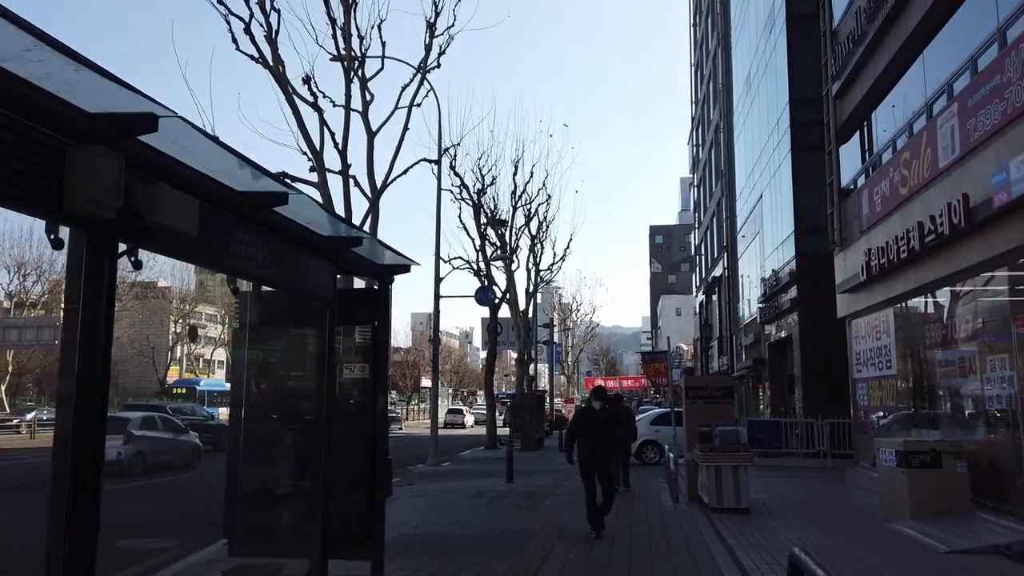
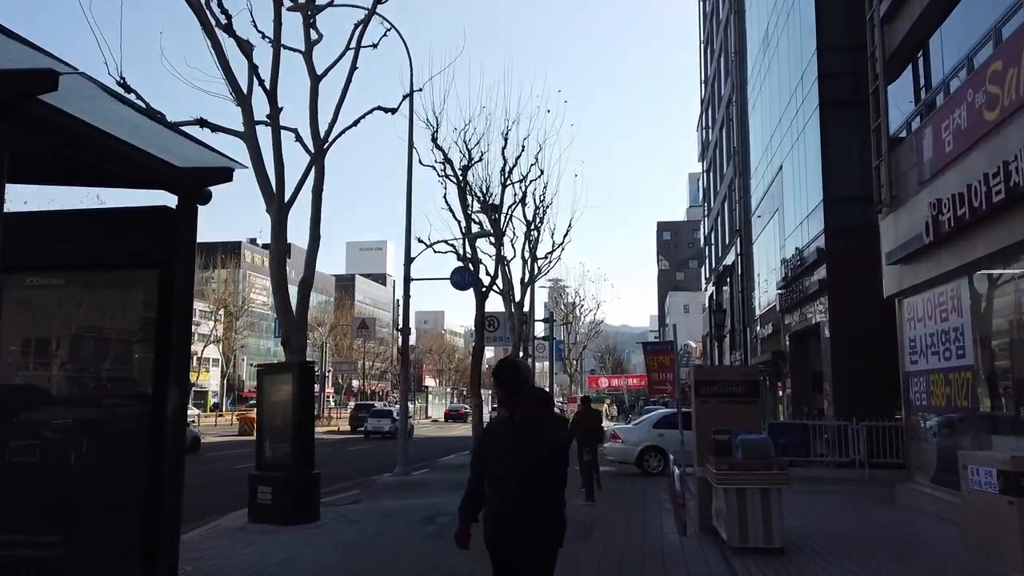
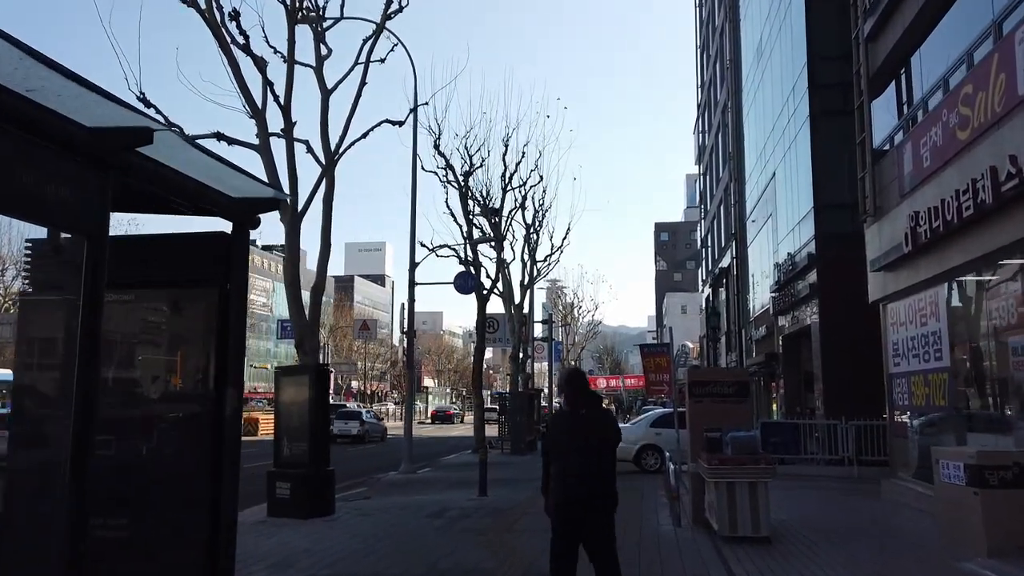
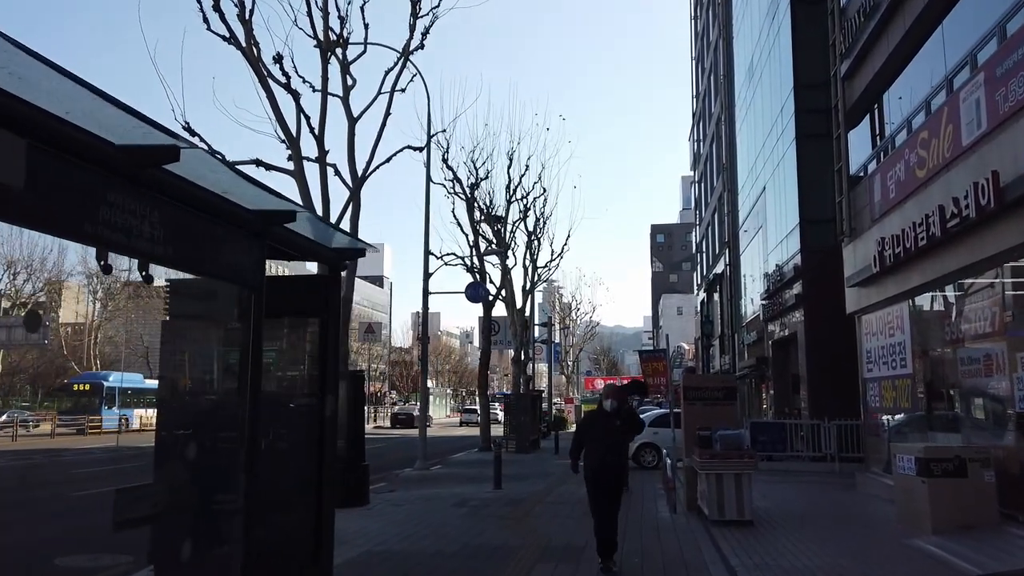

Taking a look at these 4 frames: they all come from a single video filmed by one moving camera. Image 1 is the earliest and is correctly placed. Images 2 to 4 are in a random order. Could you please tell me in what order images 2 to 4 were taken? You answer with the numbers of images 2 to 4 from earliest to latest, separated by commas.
4, 3, 2
